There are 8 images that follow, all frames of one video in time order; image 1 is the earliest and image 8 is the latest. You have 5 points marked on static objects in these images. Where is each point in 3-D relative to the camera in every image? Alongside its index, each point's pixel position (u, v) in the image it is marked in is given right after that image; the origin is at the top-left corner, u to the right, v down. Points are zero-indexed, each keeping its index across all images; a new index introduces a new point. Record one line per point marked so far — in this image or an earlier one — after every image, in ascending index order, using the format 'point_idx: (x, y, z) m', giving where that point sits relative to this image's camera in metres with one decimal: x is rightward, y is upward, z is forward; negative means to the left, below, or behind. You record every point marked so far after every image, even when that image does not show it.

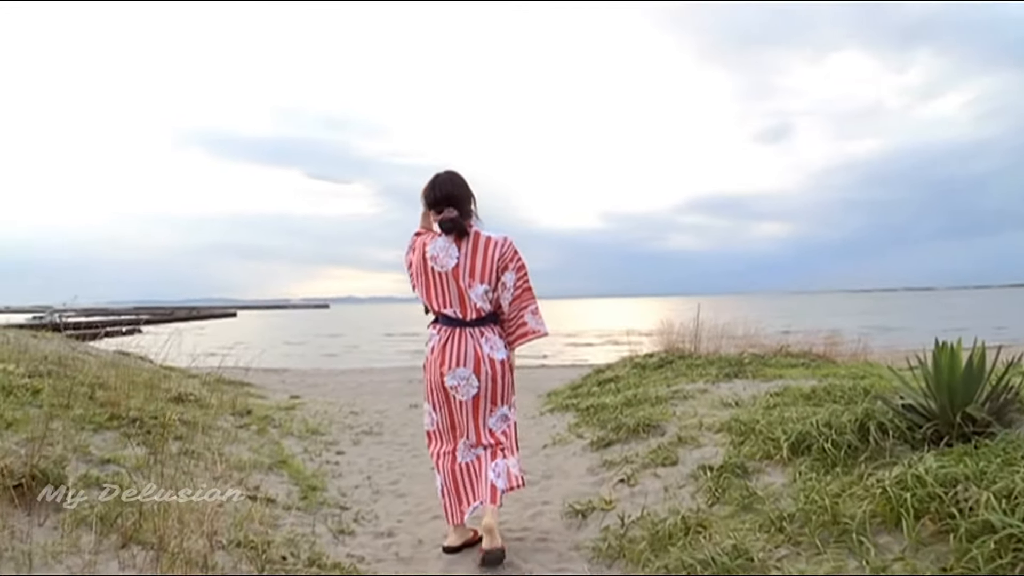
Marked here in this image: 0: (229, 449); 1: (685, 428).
0: (-2.7, -1.5, +7.0) m
1: (+1.5, -1.2, +6.3) m
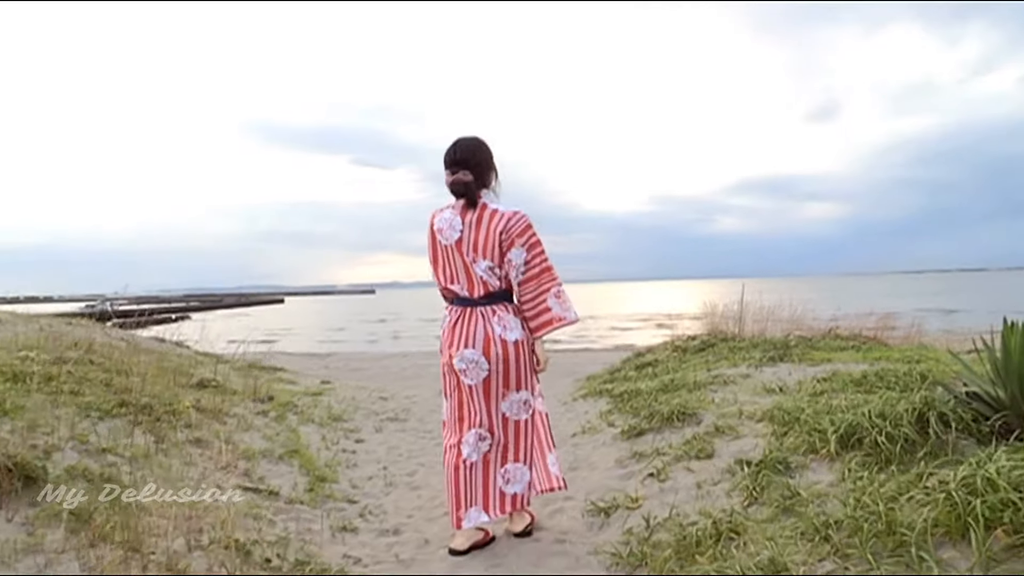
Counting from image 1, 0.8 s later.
0: (-2.4, -1.4, +6.8) m
1: (+1.6, -1.0, +5.8) m
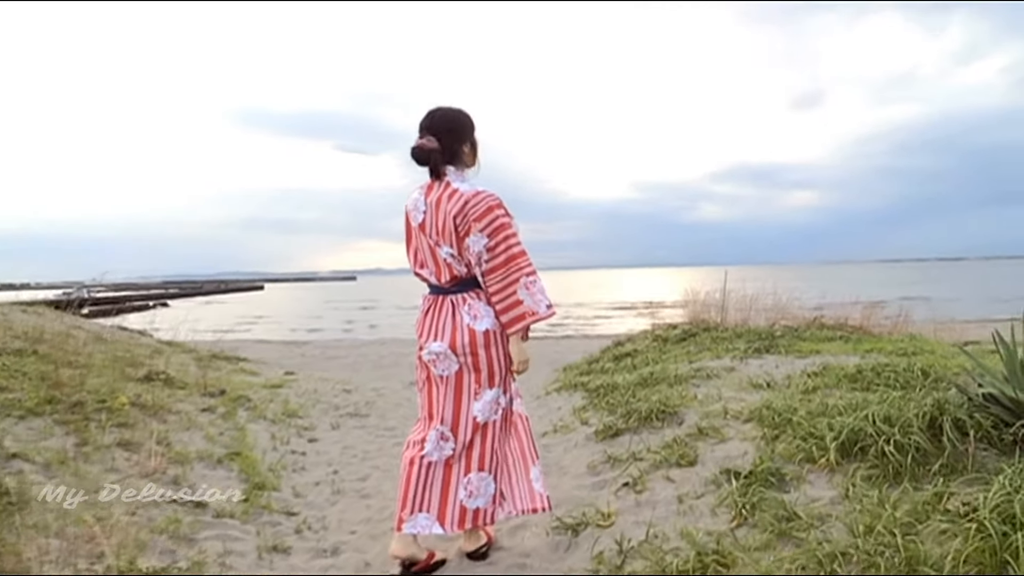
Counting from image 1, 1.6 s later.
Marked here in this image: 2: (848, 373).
0: (-2.7, -1.2, +6.2) m
1: (+1.4, -0.9, +5.3) m
2: (+2.7, -0.7, +6.1) m
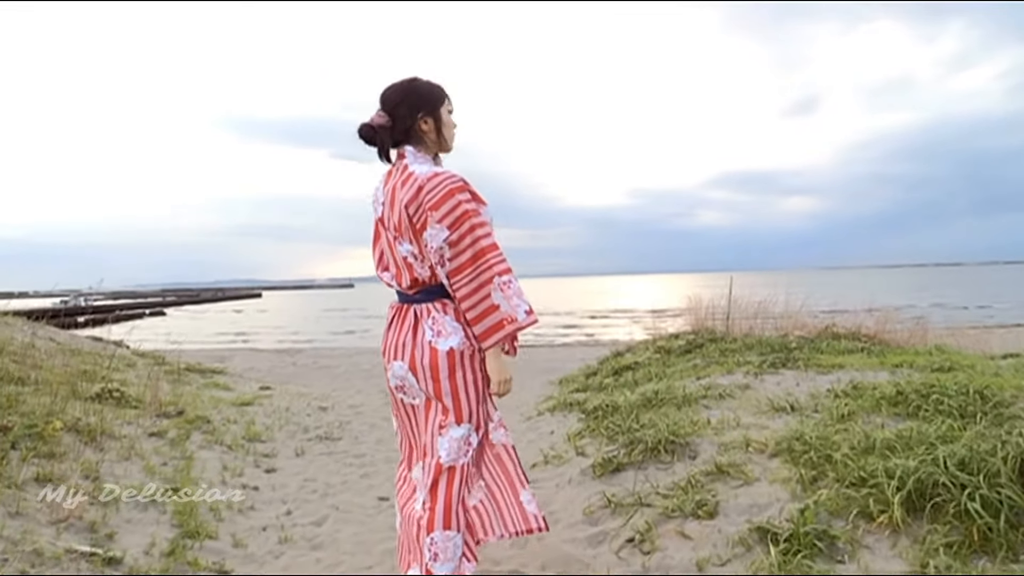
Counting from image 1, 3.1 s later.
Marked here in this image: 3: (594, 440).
0: (-2.8, -1.3, +5.4) m
1: (+1.3, -1.0, +4.5) m
2: (+2.6, -0.8, +5.3) m
3: (+0.6, -1.1, +5.5) m
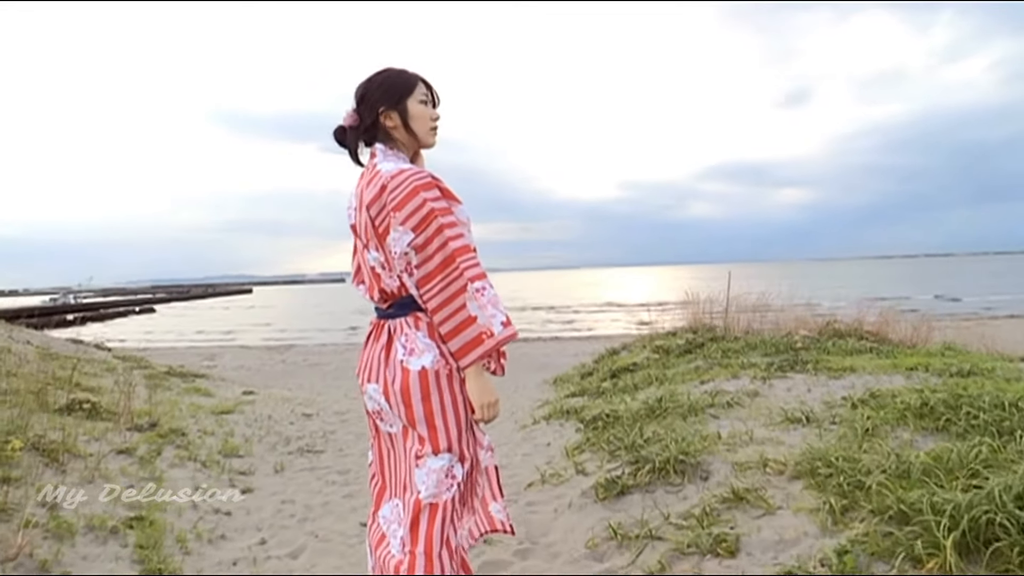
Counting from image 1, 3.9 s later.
0: (-2.9, -1.4, +4.9) m
1: (+1.3, -1.0, +4.1) m
2: (+2.6, -0.8, +4.9) m
3: (+0.6, -1.2, +5.1) m
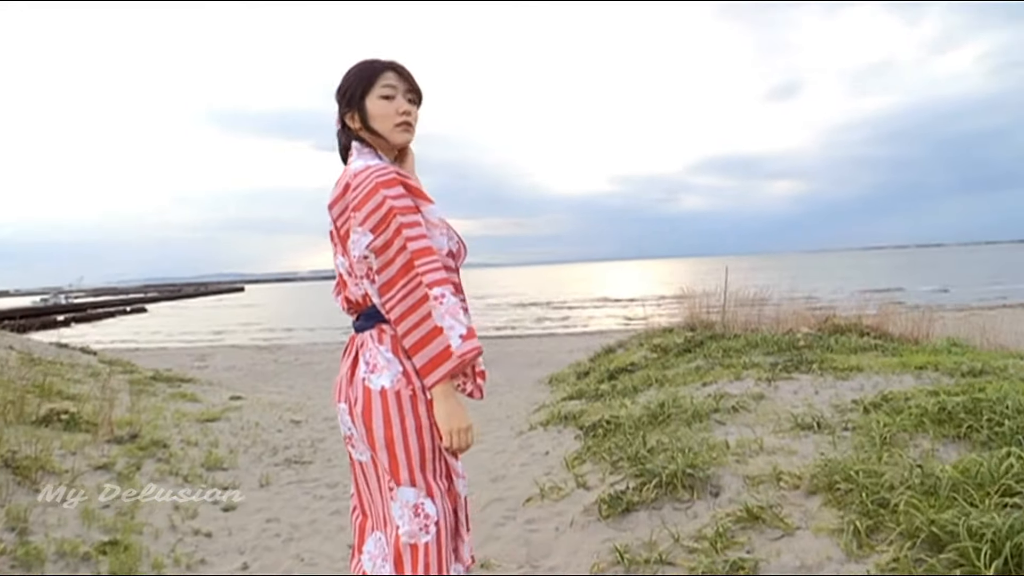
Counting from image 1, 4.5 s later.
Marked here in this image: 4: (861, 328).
0: (-2.9, -1.4, +4.6) m
1: (+1.2, -1.0, +3.8) m
2: (+2.6, -0.8, +4.7) m
3: (+0.6, -1.2, +4.9) m
4: (+5.2, -0.6, +11.2) m
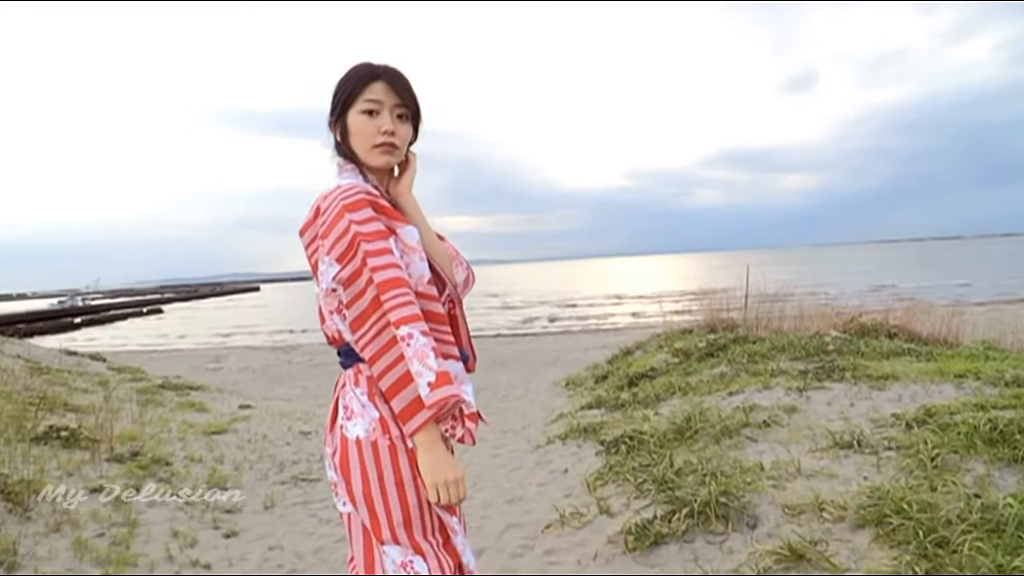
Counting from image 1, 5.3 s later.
0: (-2.8, -1.5, +4.4) m
1: (+1.3, -1.1, +3.5) m
2: (+2.7, -0.8, +4.3) m
3: (+0.7, -1.2, +4.6) m
4: (+5.4, -0.6, +10.8) m
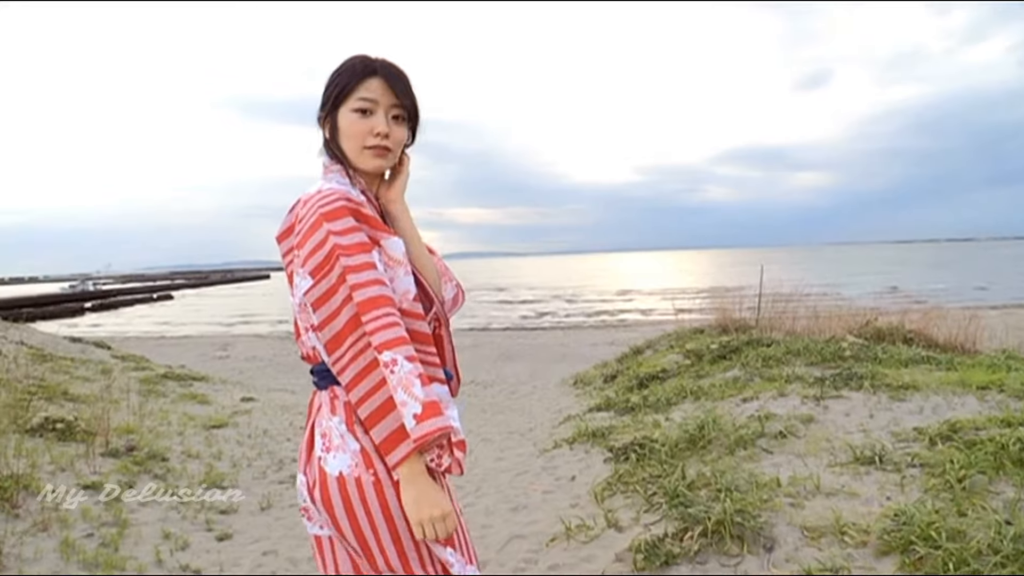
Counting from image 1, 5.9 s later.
0: (-2.8, -1.5, +4.2) m
1: (+1.3, -1.1, +3.3) m
2: (+2.7, -0.9, +4.1) m
3: (+0.7, -1.3, +4.4) m
4: (+5.6, -0.6, +10.5) m
